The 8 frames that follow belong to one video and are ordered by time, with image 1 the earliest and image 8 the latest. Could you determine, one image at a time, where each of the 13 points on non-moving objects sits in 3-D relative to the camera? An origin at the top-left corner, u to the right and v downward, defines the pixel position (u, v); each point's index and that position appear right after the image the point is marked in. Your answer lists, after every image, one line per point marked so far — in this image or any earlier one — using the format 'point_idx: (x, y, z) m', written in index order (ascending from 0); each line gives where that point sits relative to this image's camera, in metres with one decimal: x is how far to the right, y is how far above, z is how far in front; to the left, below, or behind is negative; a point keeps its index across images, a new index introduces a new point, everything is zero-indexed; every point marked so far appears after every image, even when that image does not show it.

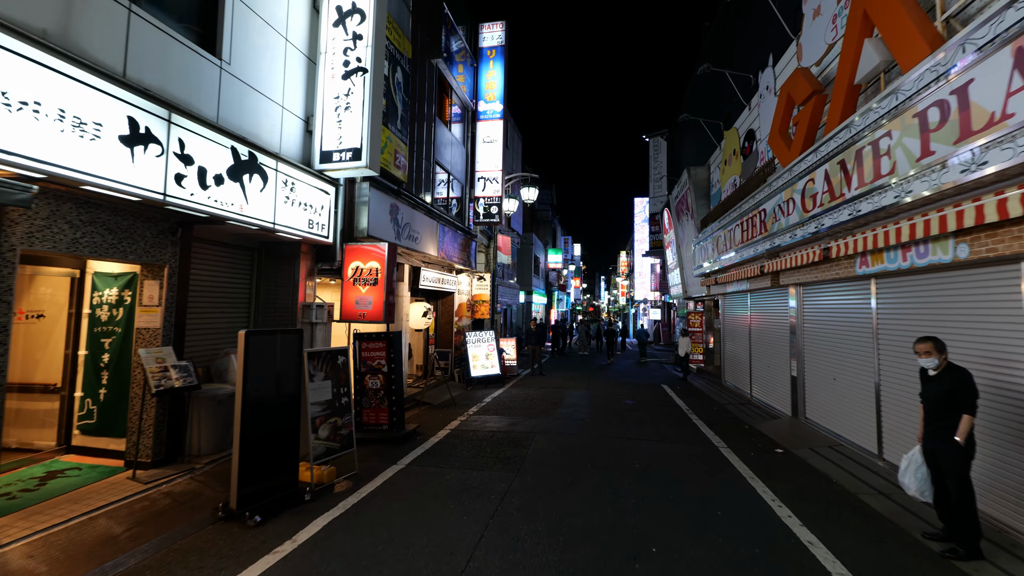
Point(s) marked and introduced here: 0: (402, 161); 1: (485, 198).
0: (-2.6, +3.0, +10.0) m
1: (-1.0, +3.2, +15.4) m
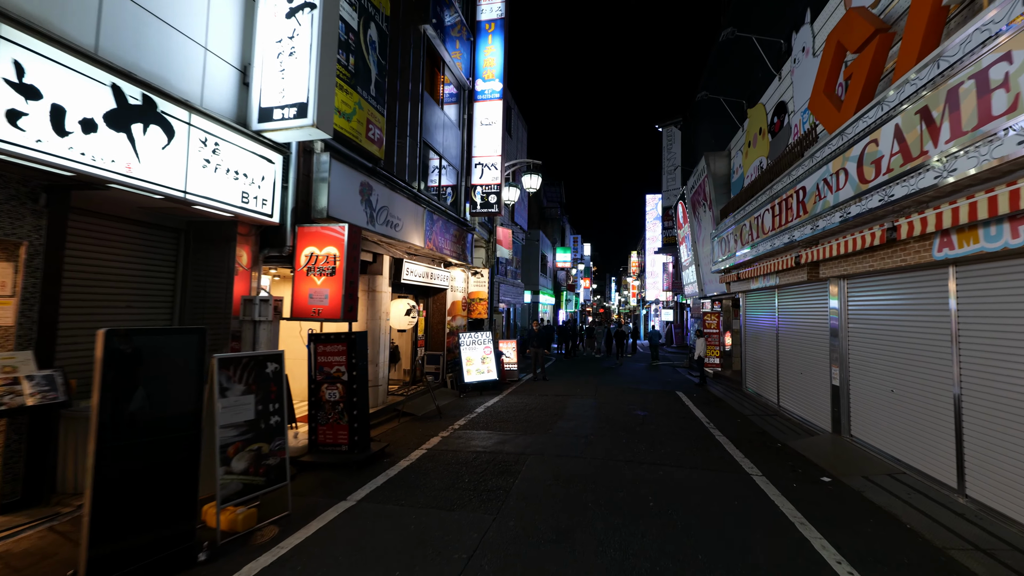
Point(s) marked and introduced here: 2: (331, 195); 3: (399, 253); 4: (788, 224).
0: (-2.7, +3.1, +8.7) m
1: (-1.0, +3.4, +14.0) m
2: (-3.0, +1.6, +7.0) m
3: (-2.8, +0.9, +10.2) m
4: (+5.5, +1.2, +8.5) m
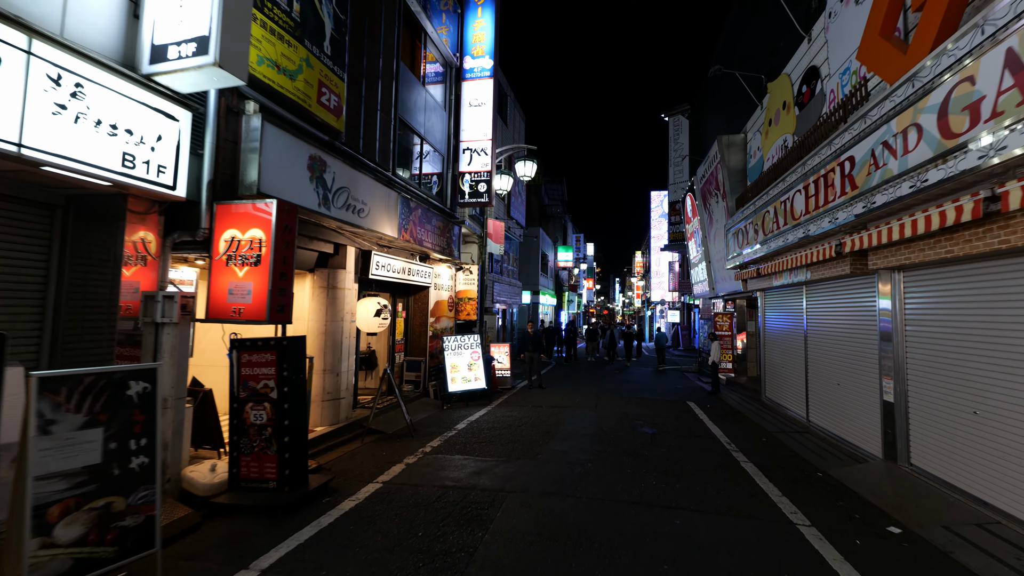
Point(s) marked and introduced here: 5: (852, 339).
0: (-3.1, +3.2, +7.3) m
1: (-1.2, +3.4, +12.6) m
2: (-3.3, +1.6, +5.7) m
3: (-3.0, +0.9, +8.8) m
4: (+5.2, +1.3, +7.1) m
5: (+6.2, -0.9, +7.7) m
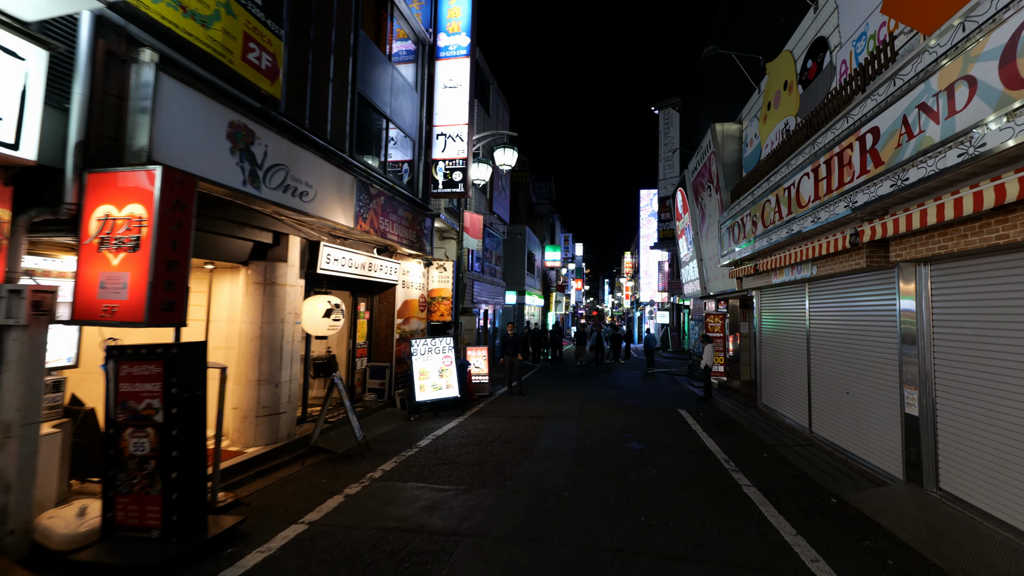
0: (-3.5, +3.3, +6.2) m
1: (-1.8, +3.5, +11.5) m
2: (-3.8, +1.7, +4.5) m
3: (-3.6, +1.0, +7.7) m
4: (+4.7, +1.4, +6.1) m
5: (+5.7, -0.9, +6.8) m
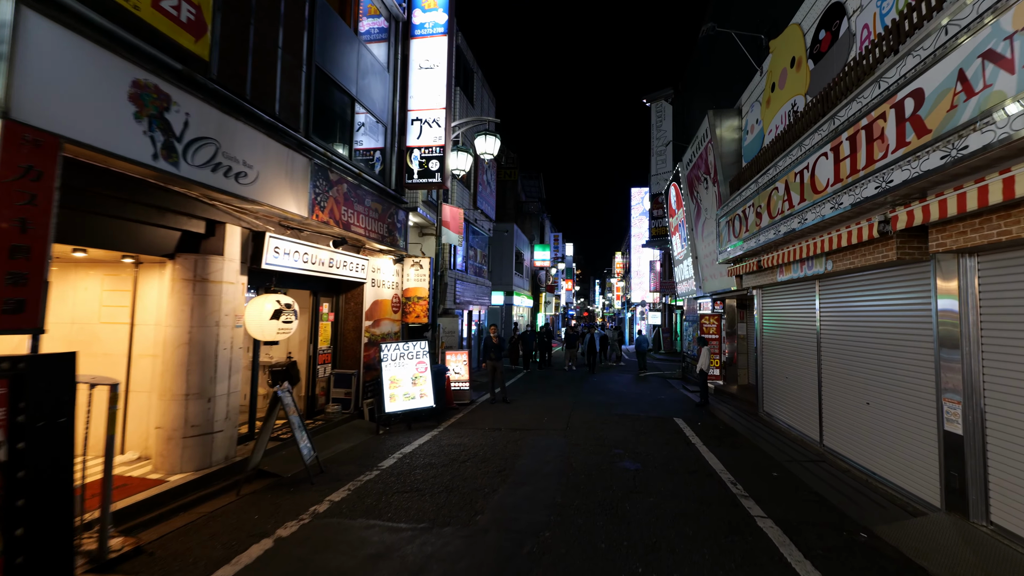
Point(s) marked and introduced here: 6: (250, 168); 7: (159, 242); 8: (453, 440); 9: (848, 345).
0: (-3.9, +3.3, +5.2) m
1: (-2.3, +3.5, +10.6) m
2: (-4.1, +1.7, +3.5) m
3: (-3.9, +1.0, +6.7) m
4: (+4.3, +1.4, +5.3) m
5: (+5.3, -0.8, +6.0) m
6: (-3.7, +1.7, +6.0) m
7: (-4.6, +0.6, +5.6) m
8: (-1.1, -2.9, +8.1) m
9: (+5.5, -0.9, +7.0) m
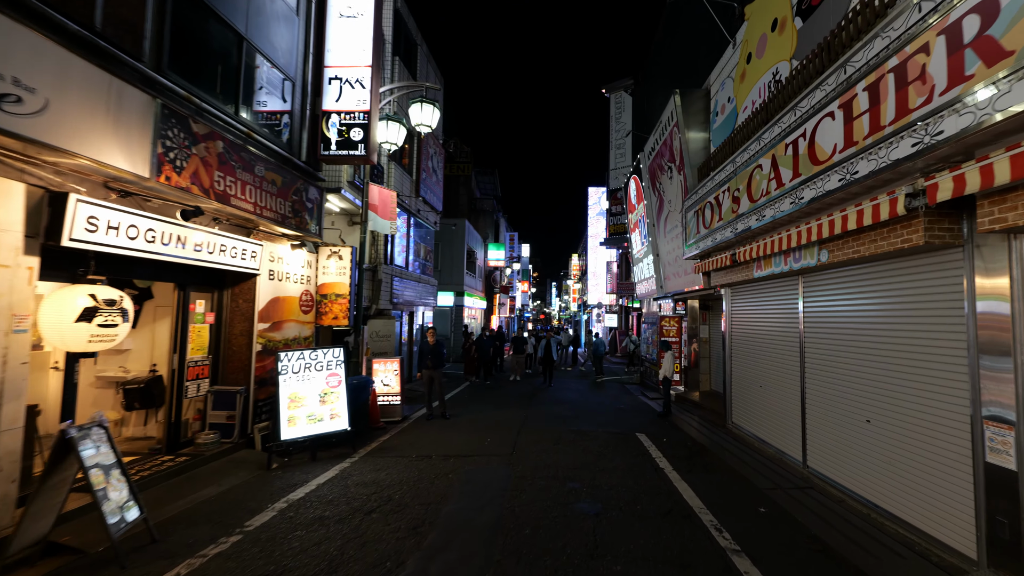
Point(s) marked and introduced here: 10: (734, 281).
0: (-4.6, +3.5, +3.2) m
1: (-3.5, +3.6, +8.7) m
2: (-4.6, +1.9, +1.5) m
3: (-4.8, +1.1, +4.6) m
4: (+3.6, +1.5, +4.1) m
5: (+4.5, -0.8, +4.9) m
6: (-4.5, +1.8, +4.0) m
7: (-5.4, +0.7, +3.5) m
8: (-2.2, -2.8, +6.3) m
9: (+4.6, -0.9, +5.9) m
10: (+4.5, +0.2, +8.7) m
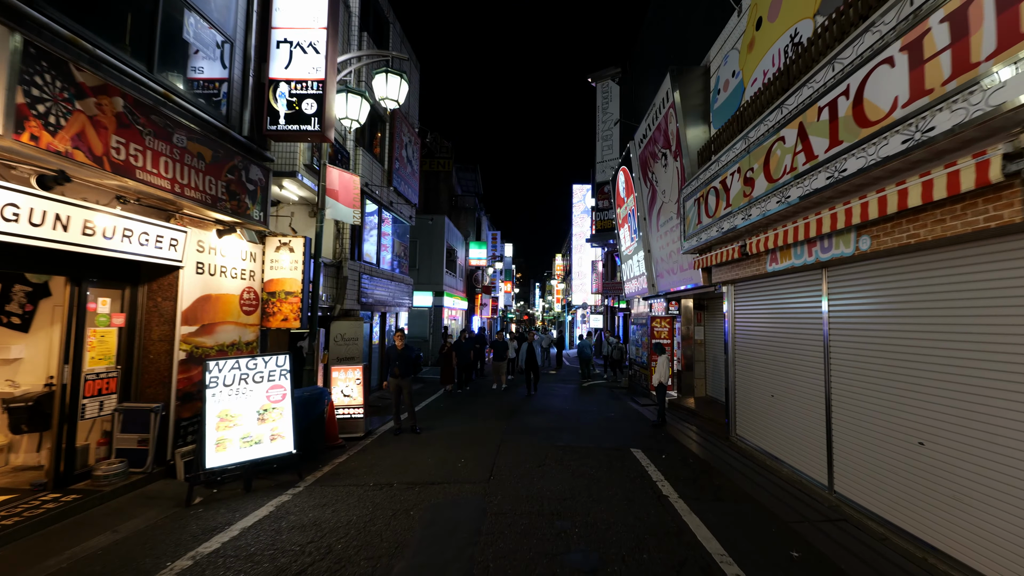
0: (-4.8, +3.5, +1.9) m
1: (-3.9, +3.7, +7.5) m
2: (-4.7, +2.0, +0.2) m
3: (-5.0, +1.2, +3.4) m
4: (+3.3, +1.6, +3.1) m
5: (+4.2, -0.7, +3.9) m
6: (-4.7, +1.9, +2.7) m
7: (-5.5, +0.8, +2.2) m
8: (-2.5, -2.7, +5.1) m
9: (+4.3, -0.8, +4.9) m
10: (+4.1, +0.2, +7.7) m
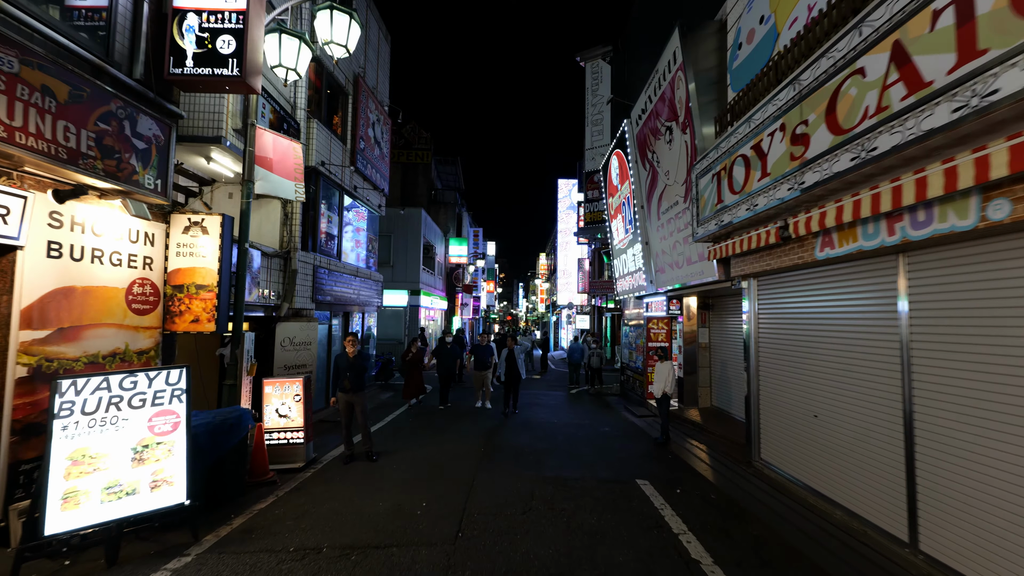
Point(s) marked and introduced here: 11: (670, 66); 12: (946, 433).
0: (-4.8, +3.6, +0.2) m
1: (-4.2, +3.8, +5.8) m
2: (-4.8, +2.1, -1.5) m
3: (-5.2, +1.3, +1.6) m
4: (+3.2, +1.7, +1.7) m
5: (+4.0, -0.6, +2.5) m
6: (-4.8, +2.0, +1.0) m
7: (-5.7, +0.9, +0.4) m
8: (-2.7, -2.6, +3.5) m
9: (+4.1, -0.7, +3.5) m
10: (+3.8, +0.3, +6.3) m
11: (+3.2, +4.4, +8.5) m
12: (+4.1, -1.4, +4.0) m
